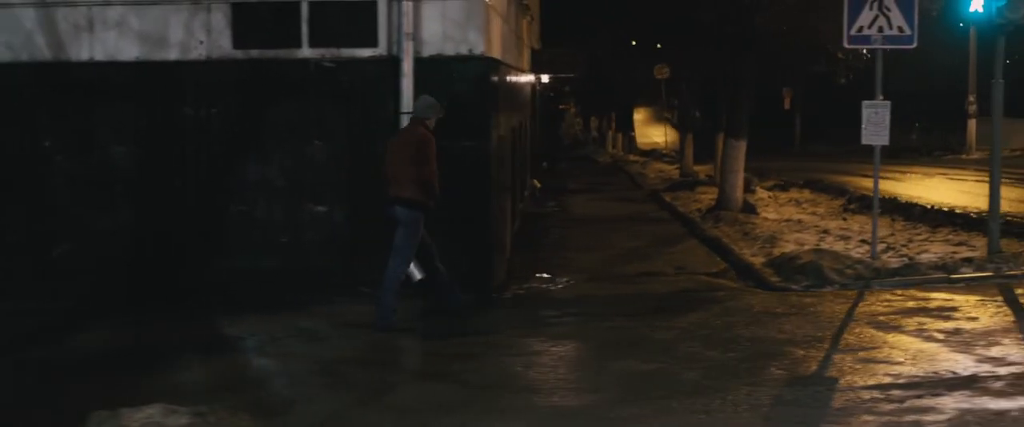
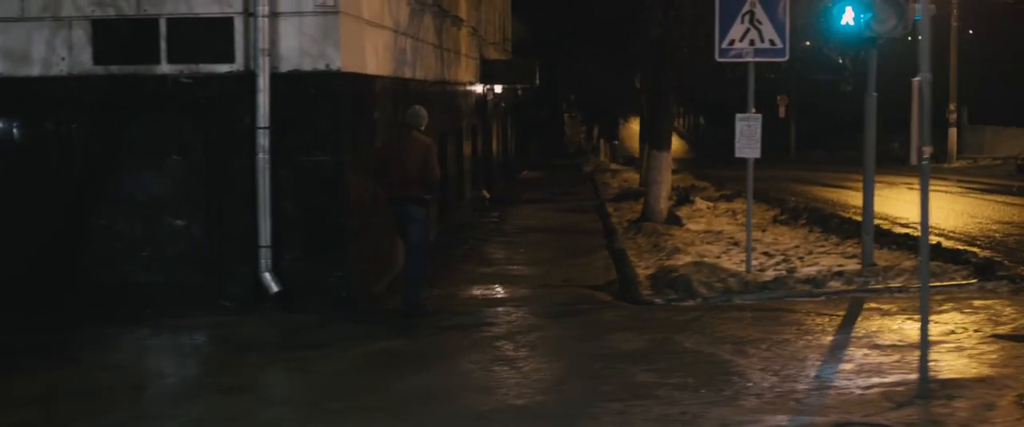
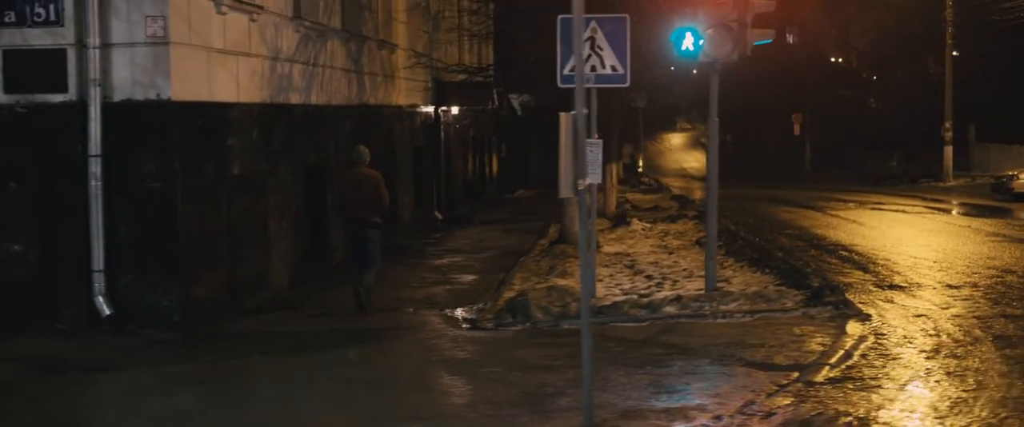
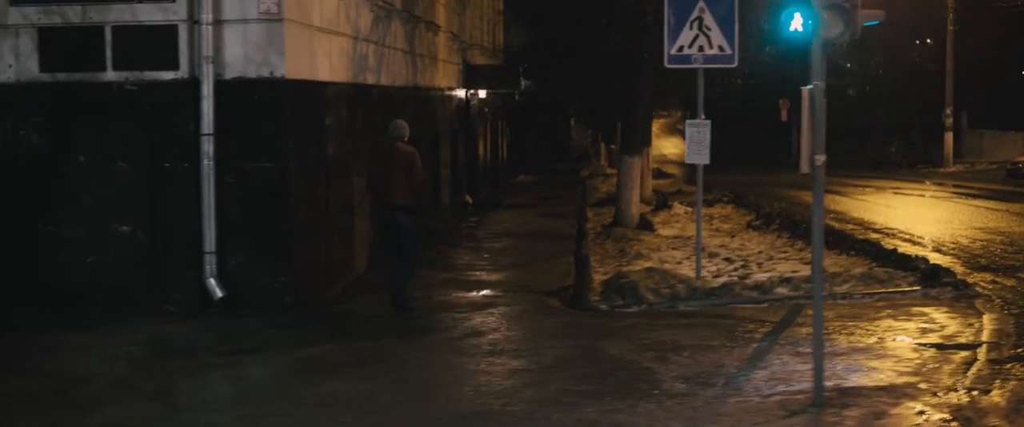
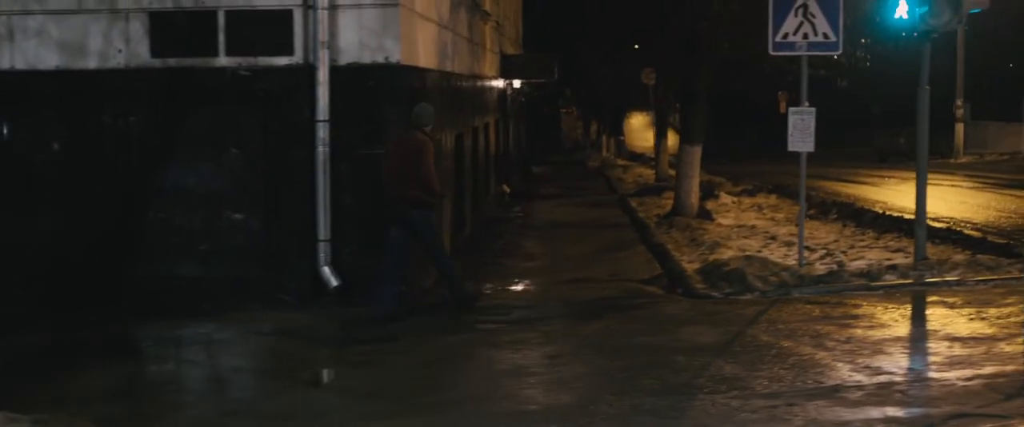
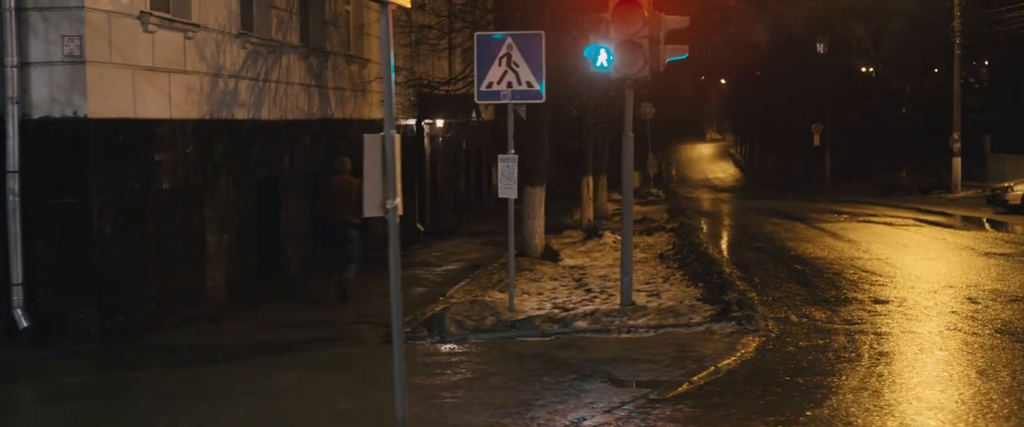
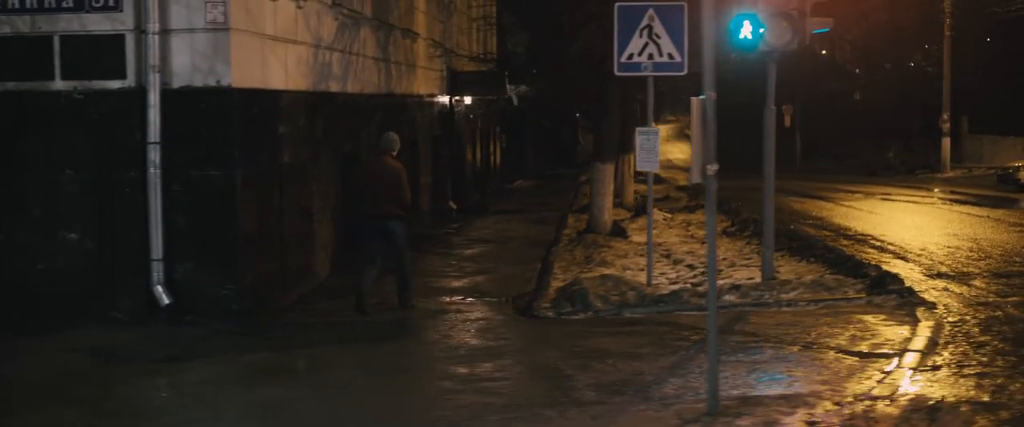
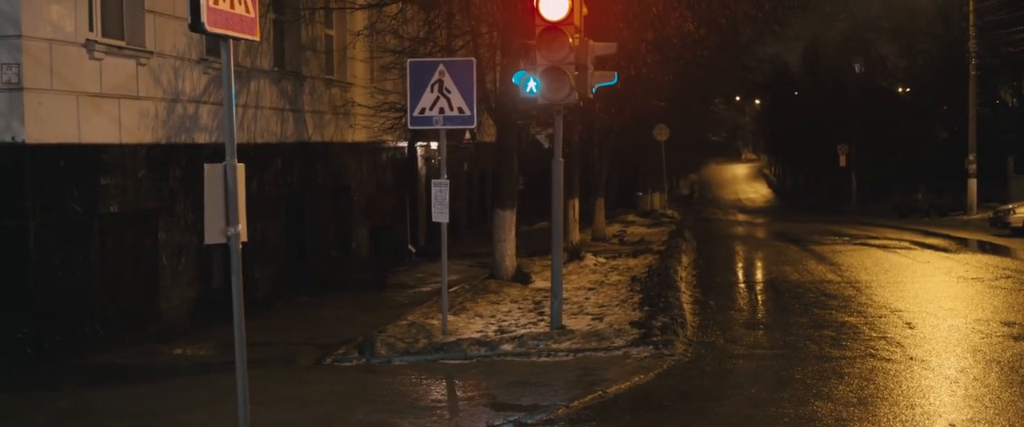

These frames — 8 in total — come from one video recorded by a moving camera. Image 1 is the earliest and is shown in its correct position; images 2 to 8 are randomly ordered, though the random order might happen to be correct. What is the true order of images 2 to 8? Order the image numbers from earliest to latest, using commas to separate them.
5, 2, 4, 7, 3, 6, 8
